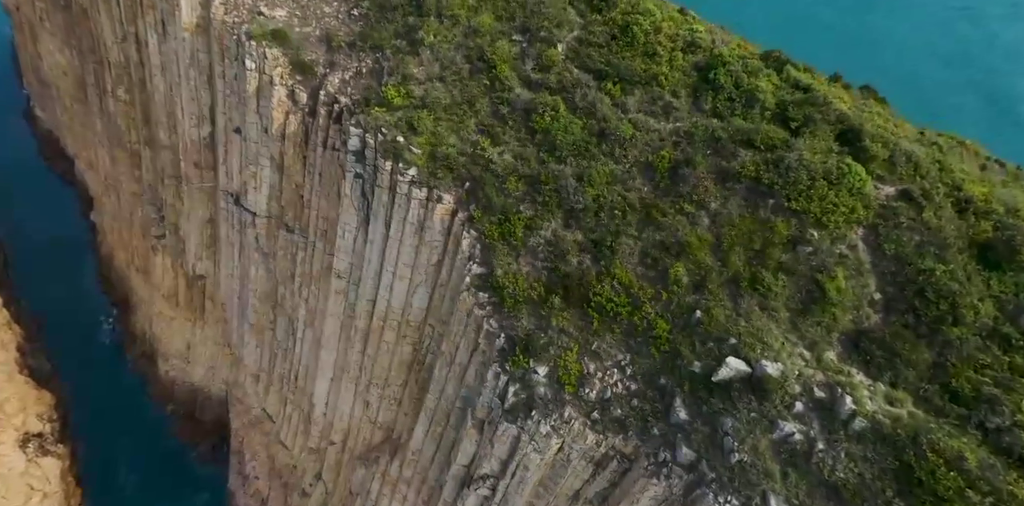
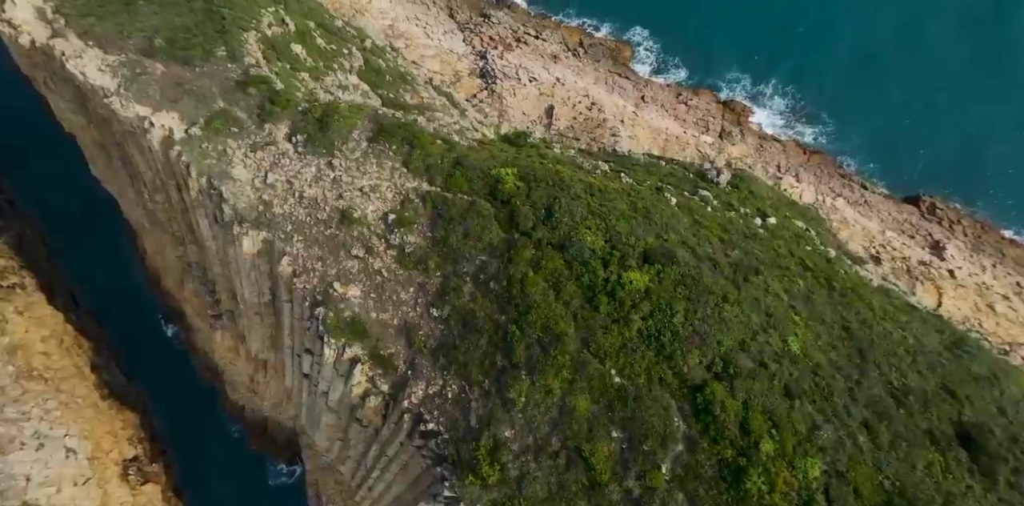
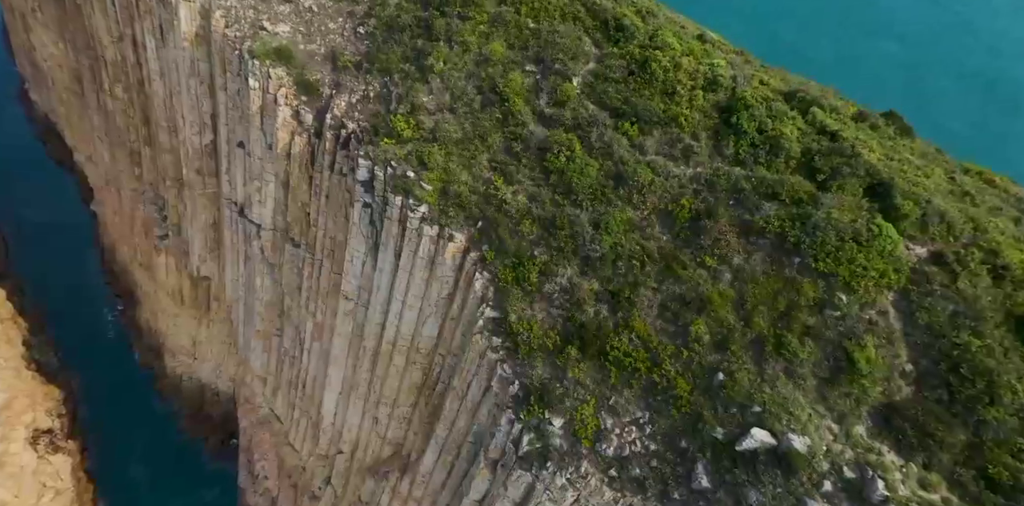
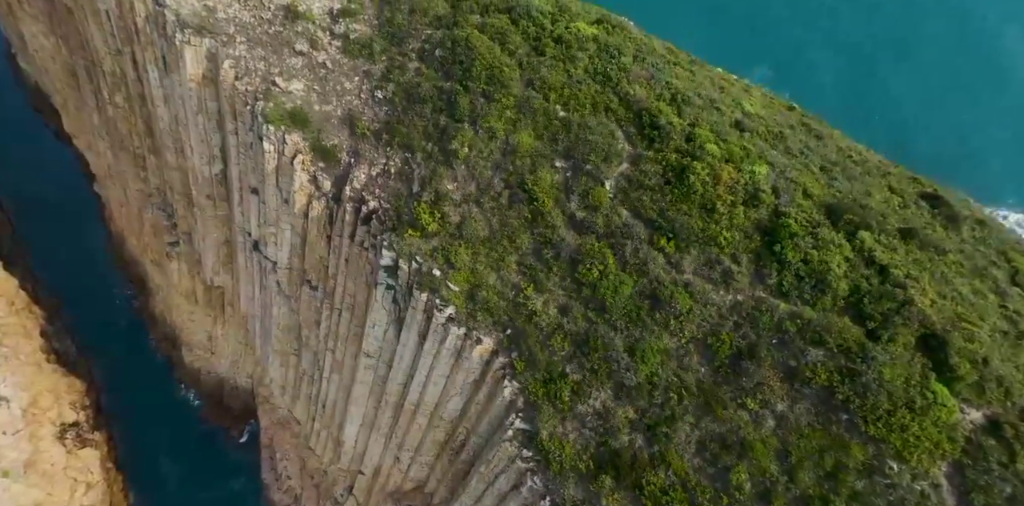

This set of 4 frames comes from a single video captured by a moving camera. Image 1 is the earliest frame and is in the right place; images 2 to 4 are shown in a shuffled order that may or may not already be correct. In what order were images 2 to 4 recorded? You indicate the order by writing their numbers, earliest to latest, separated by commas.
3, 4, 2
